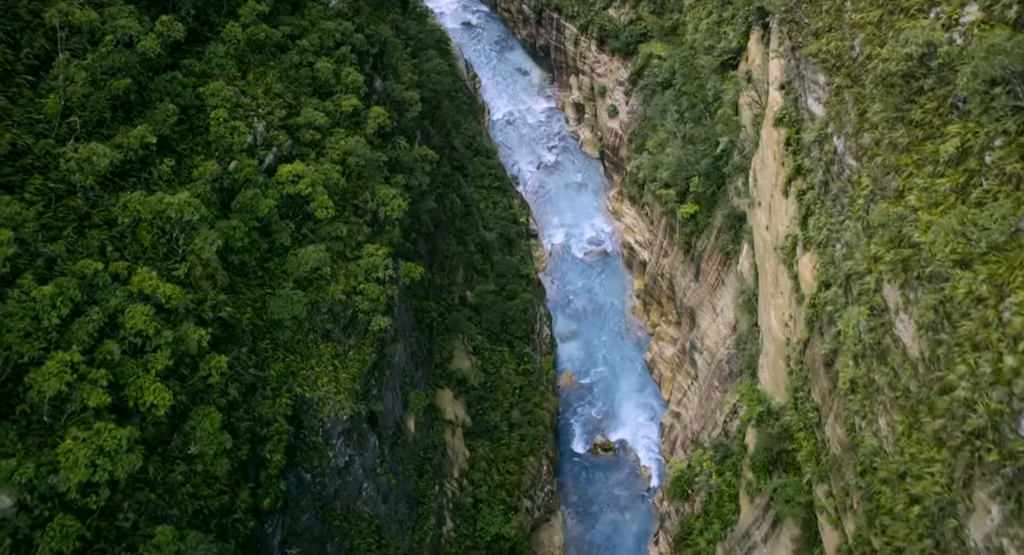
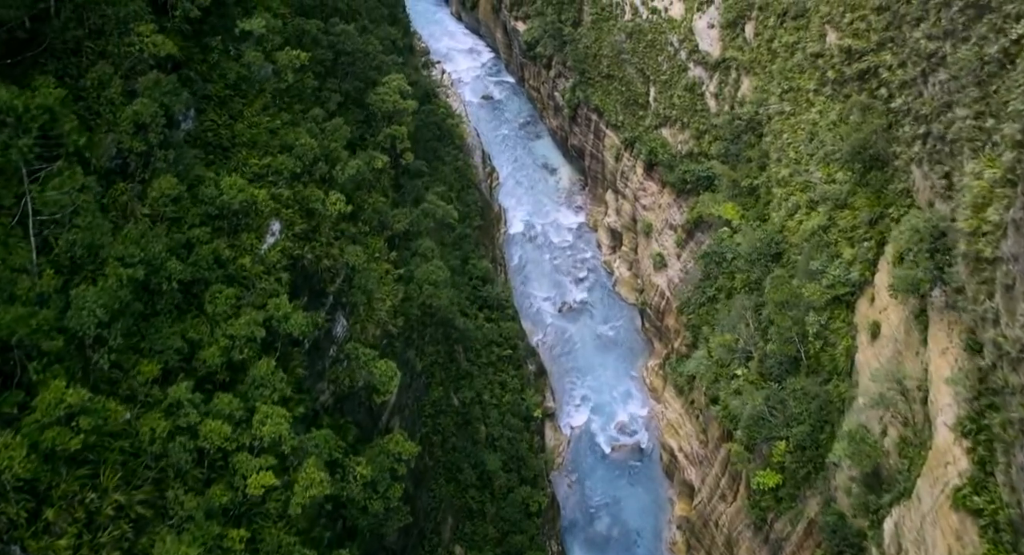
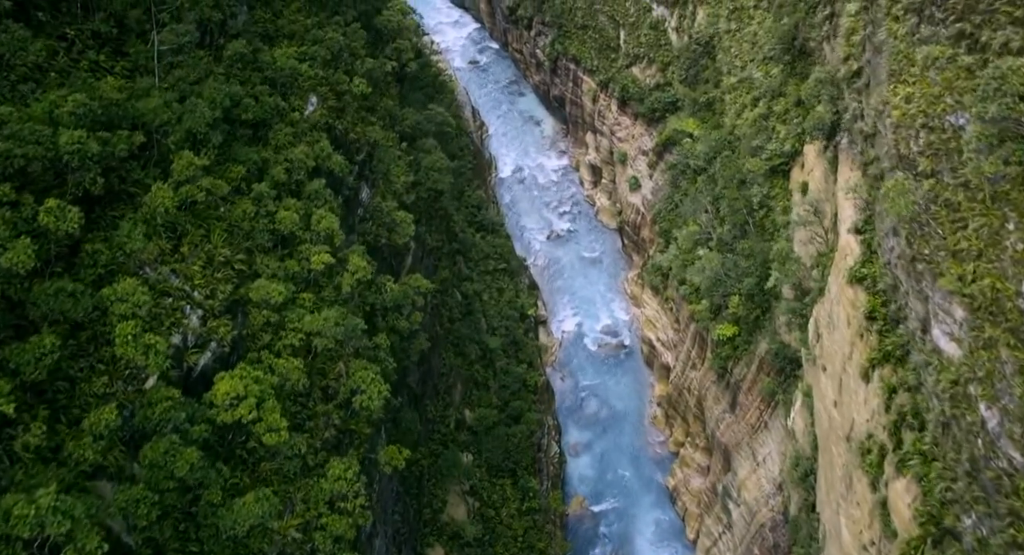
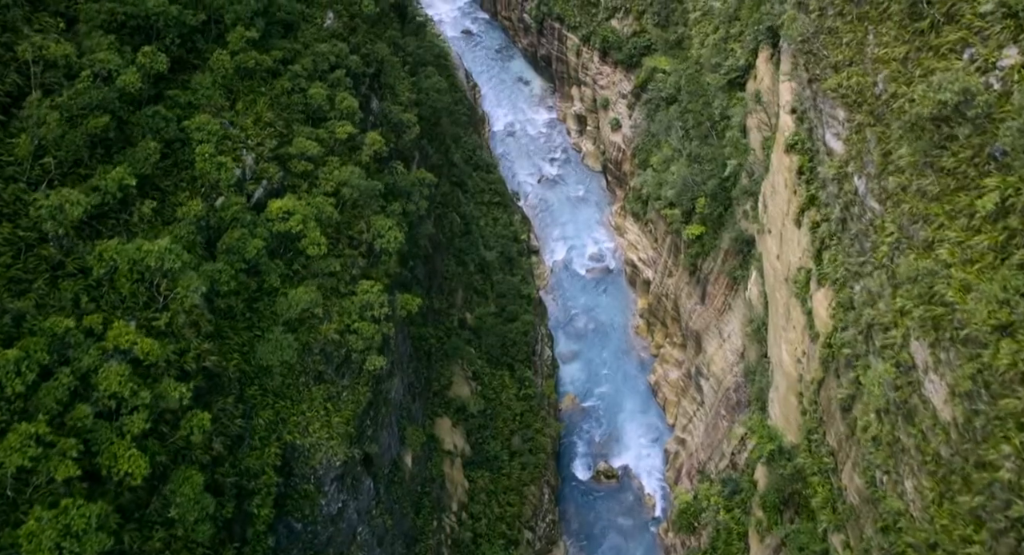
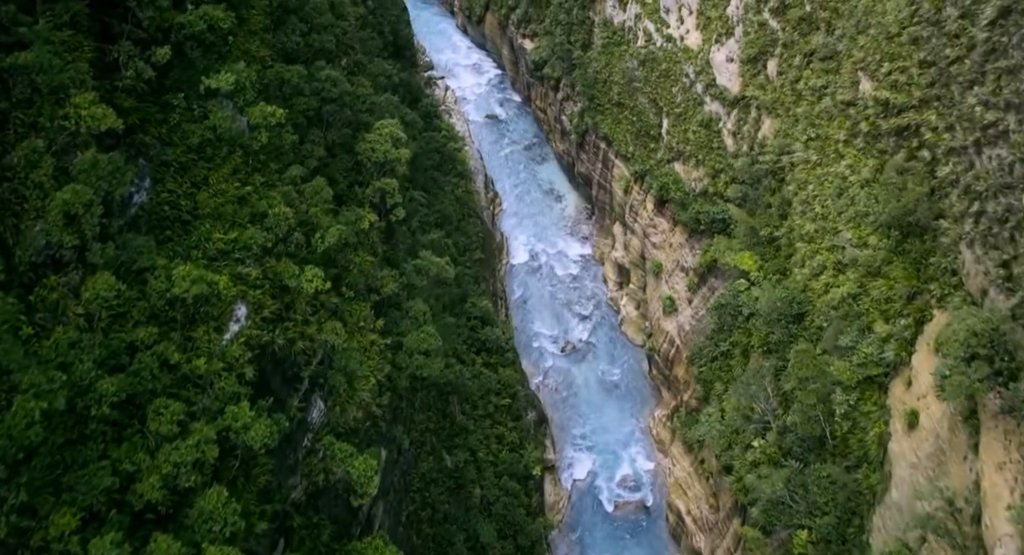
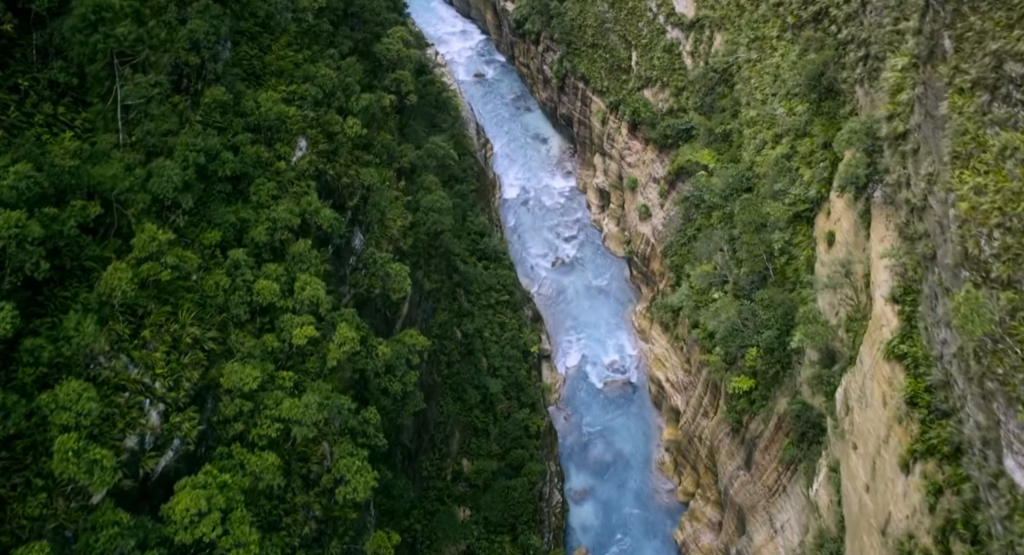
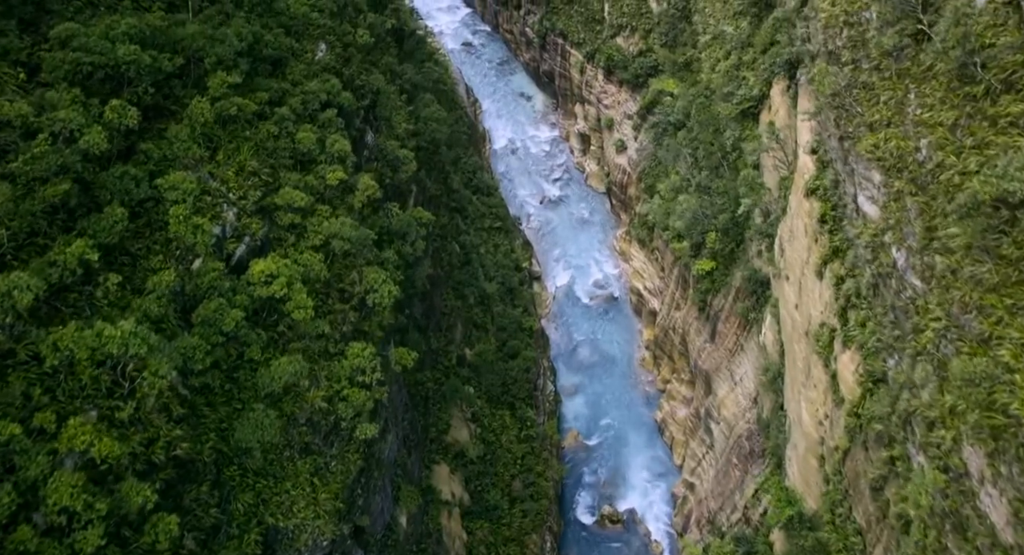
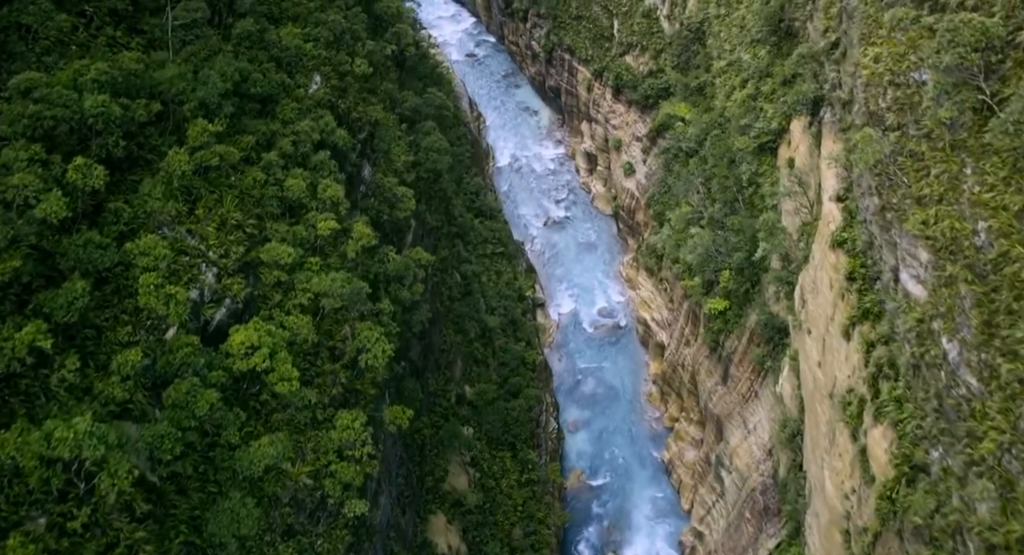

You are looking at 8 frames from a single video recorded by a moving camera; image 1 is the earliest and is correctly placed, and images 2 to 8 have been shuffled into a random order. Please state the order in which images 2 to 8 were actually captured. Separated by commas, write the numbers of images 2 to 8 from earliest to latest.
4, 7, 8, 3, 6, 2, 5
